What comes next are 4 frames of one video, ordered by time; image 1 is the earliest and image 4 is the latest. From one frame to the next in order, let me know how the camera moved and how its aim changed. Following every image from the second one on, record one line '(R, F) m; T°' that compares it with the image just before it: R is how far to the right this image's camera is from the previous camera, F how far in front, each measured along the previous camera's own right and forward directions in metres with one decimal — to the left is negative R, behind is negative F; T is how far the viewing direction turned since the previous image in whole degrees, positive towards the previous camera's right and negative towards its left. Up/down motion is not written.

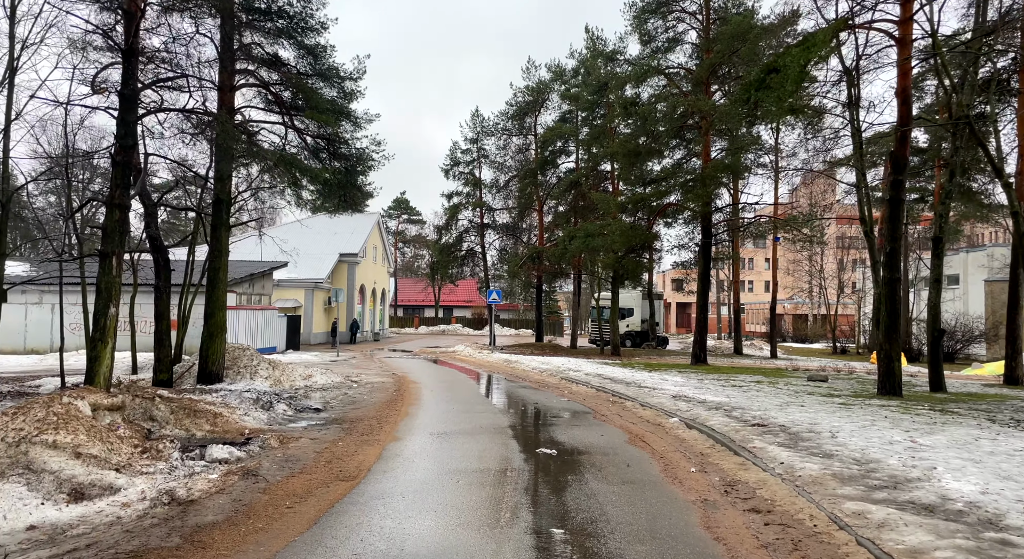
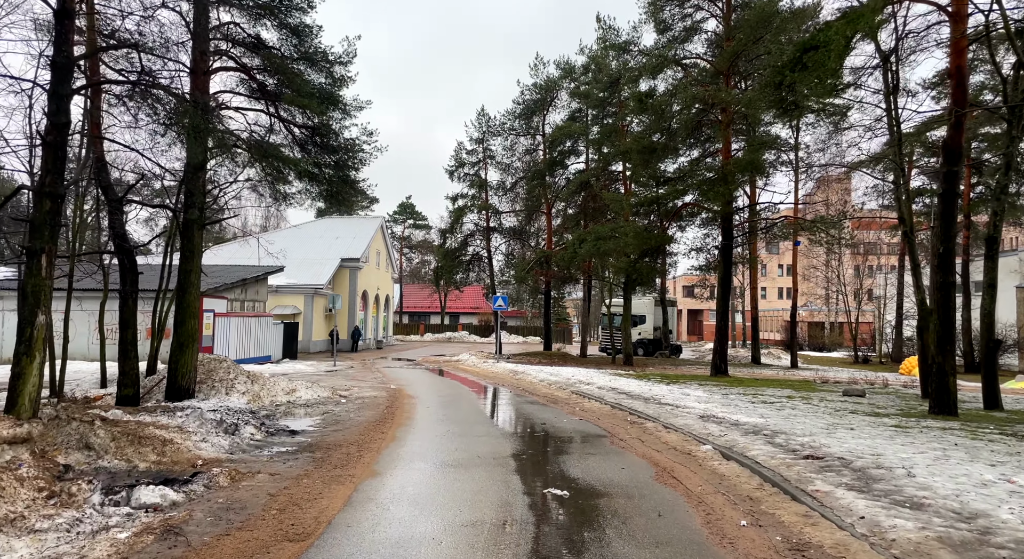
(+0.1, +1.4) m; -1°
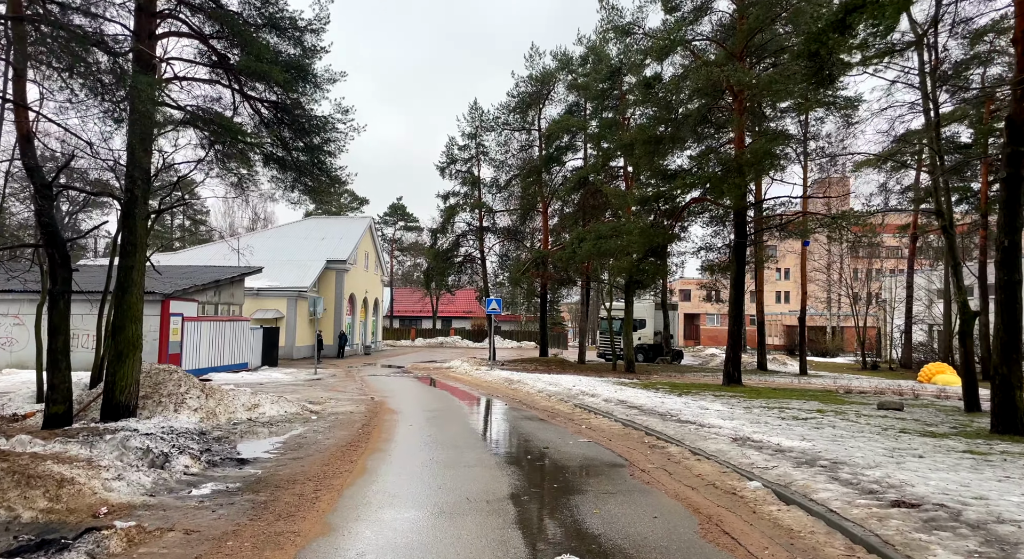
(0.0, +1.6) m; +1°
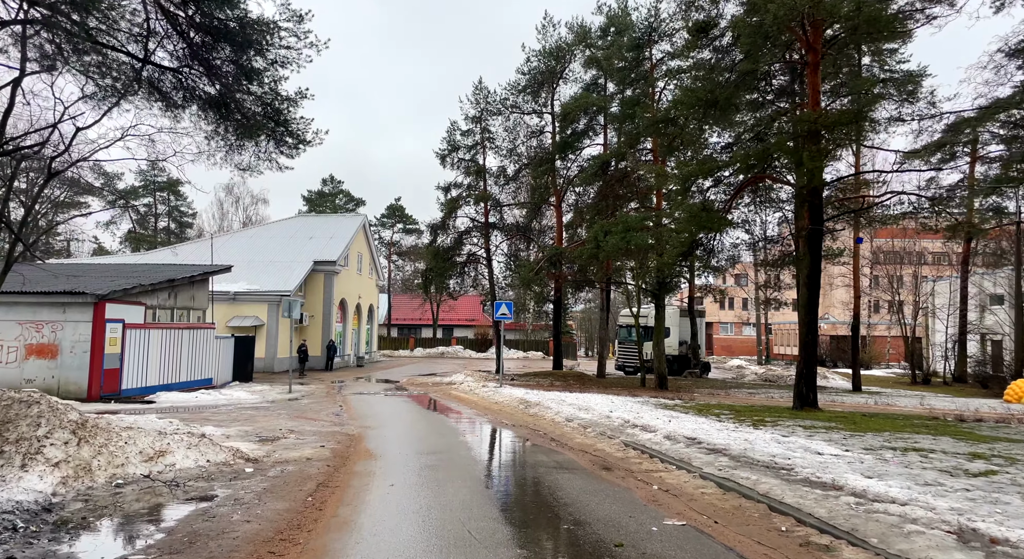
(-0.3, +3.7) m; 0°
